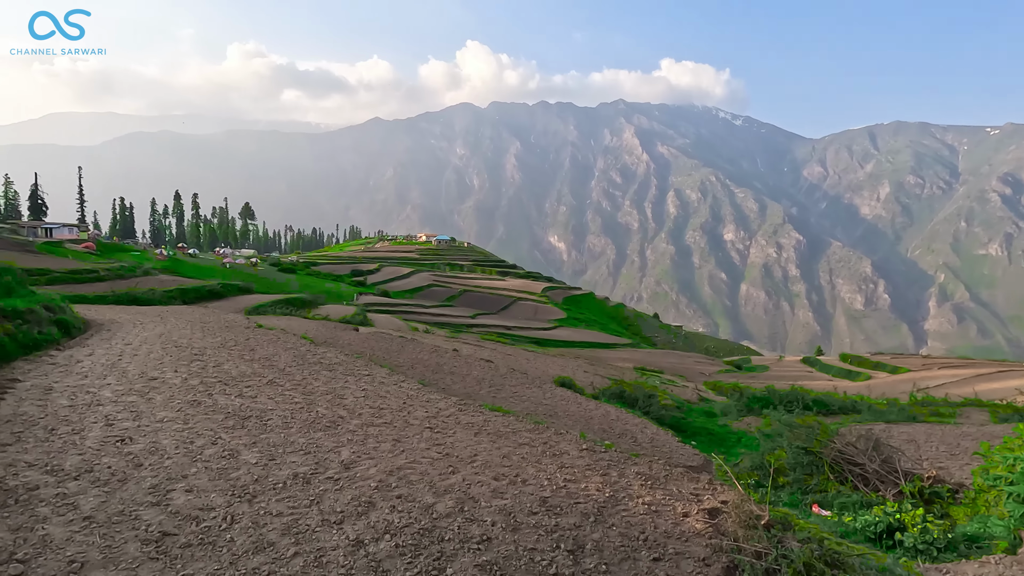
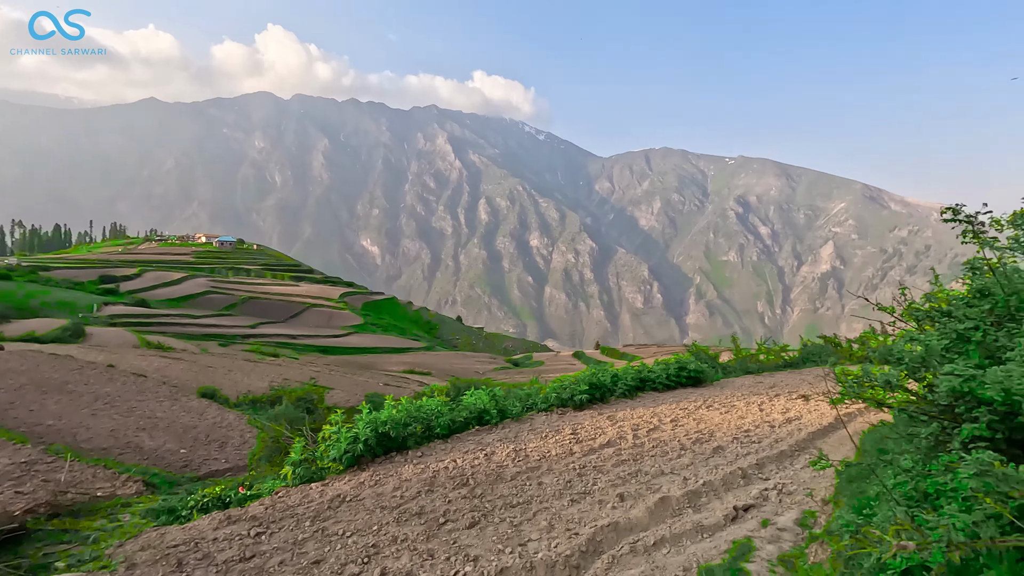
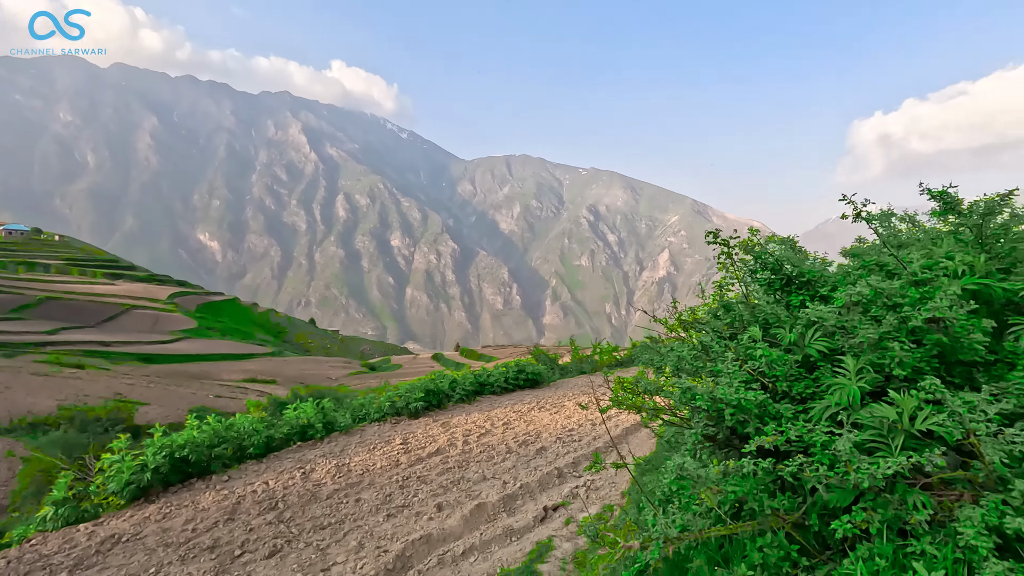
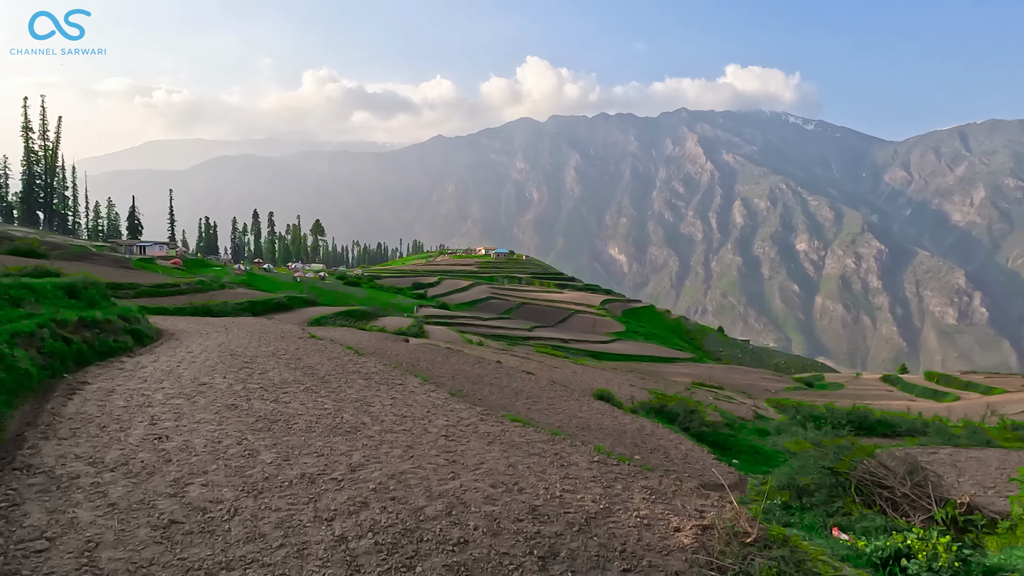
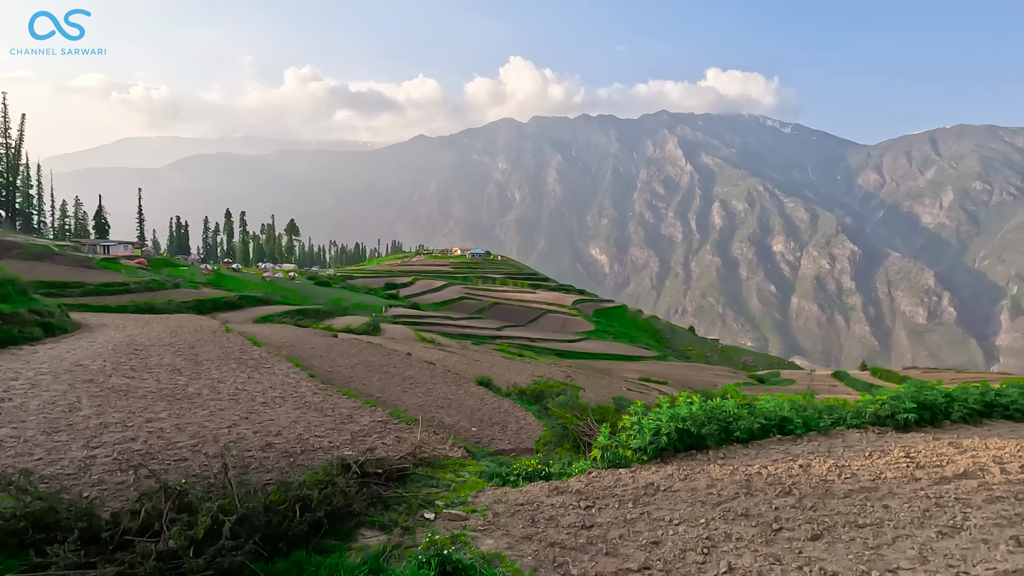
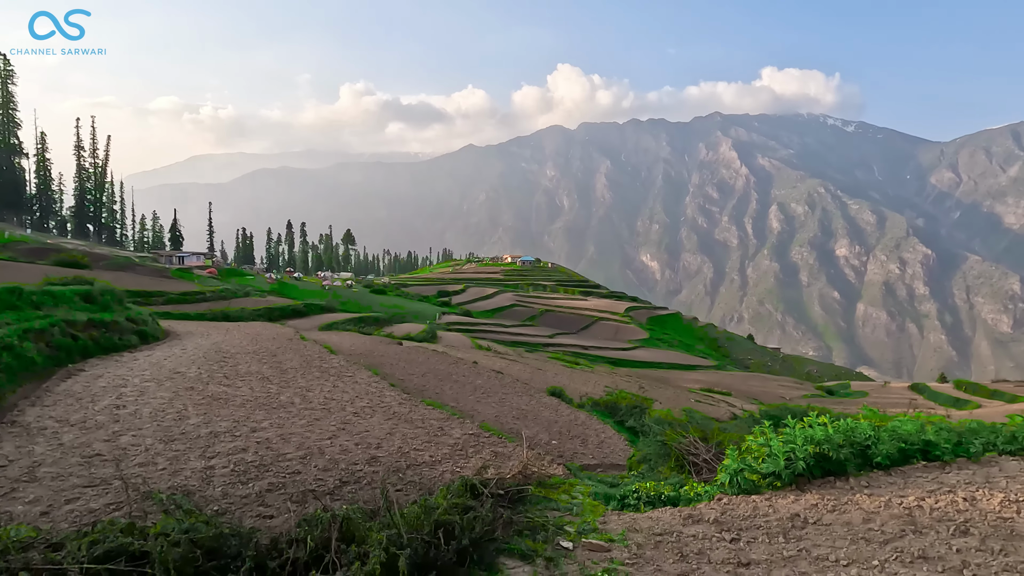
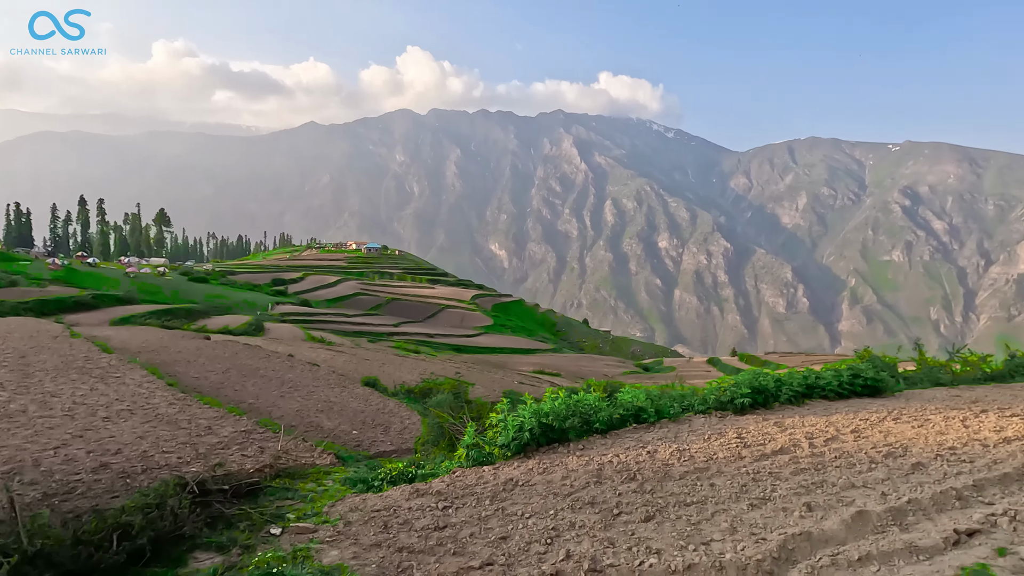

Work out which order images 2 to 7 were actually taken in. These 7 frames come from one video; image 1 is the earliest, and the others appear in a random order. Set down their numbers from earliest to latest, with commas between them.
4, 6, 5, 7, 2, 3
